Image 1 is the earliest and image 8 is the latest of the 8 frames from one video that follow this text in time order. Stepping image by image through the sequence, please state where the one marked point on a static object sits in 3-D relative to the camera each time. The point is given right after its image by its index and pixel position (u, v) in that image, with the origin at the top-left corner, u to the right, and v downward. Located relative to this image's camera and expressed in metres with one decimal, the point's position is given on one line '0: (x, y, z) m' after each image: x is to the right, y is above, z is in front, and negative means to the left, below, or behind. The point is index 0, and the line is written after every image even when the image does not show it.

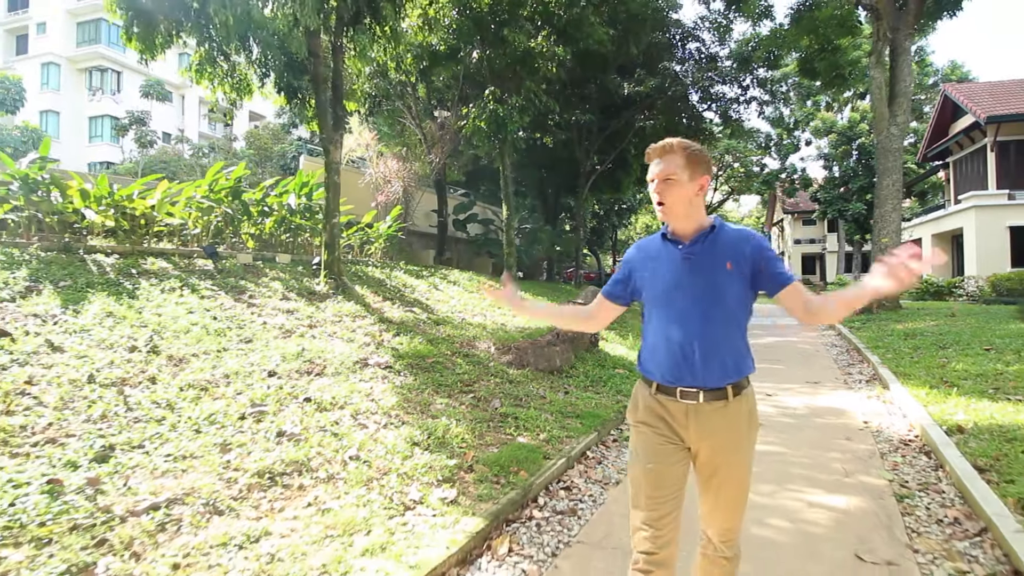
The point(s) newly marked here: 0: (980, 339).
0: (+7.1, -0.8, +8.8) m
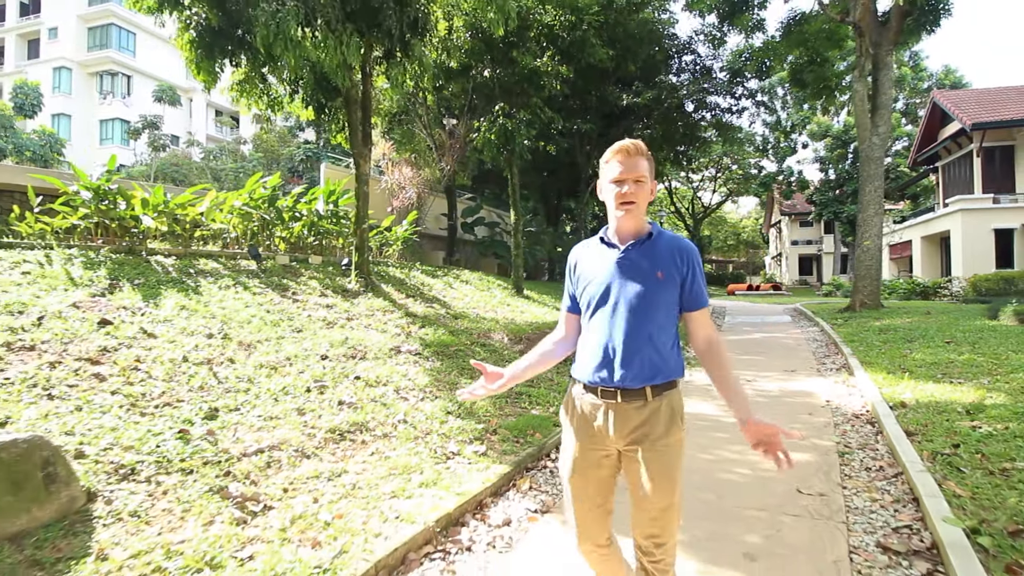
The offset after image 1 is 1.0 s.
0: (+7.2, -0.7, +9.7) m
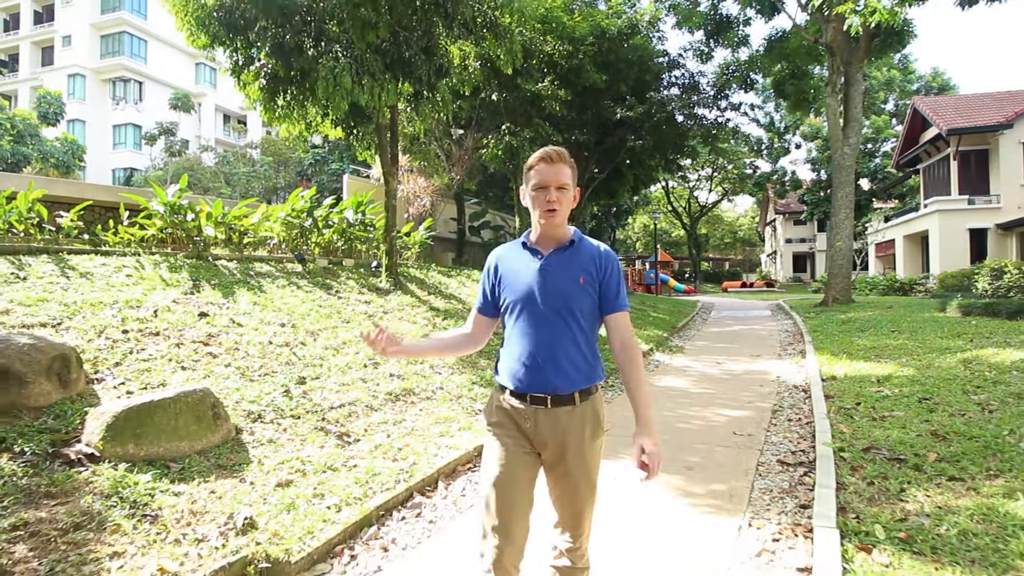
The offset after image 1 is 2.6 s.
0: (+7.3, -0.7, +11.1) m
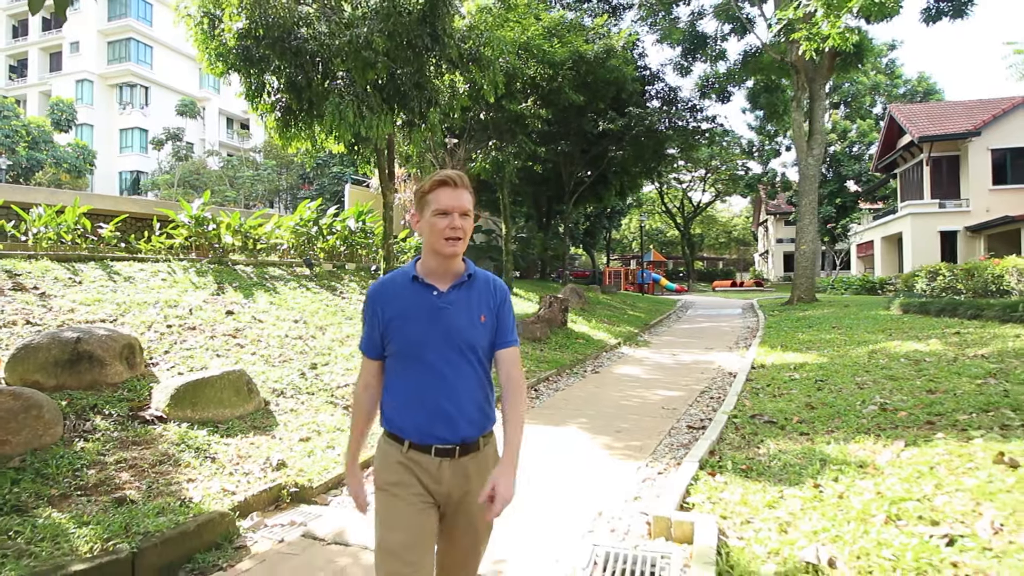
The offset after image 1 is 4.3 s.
0: (+7.0, -0.7, +12.4) m
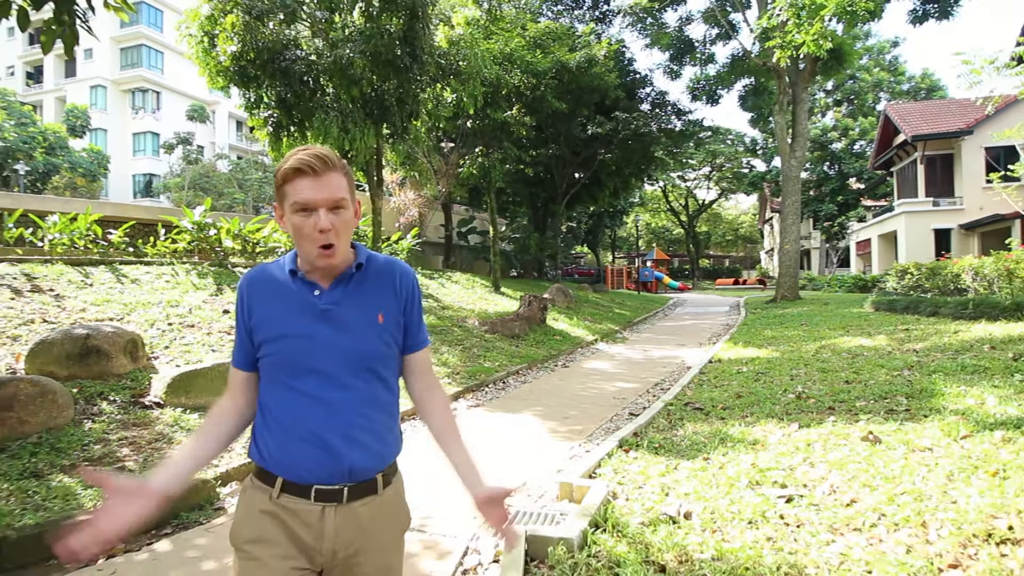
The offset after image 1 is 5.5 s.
0: (+6.6, -0.7, +12.9) m
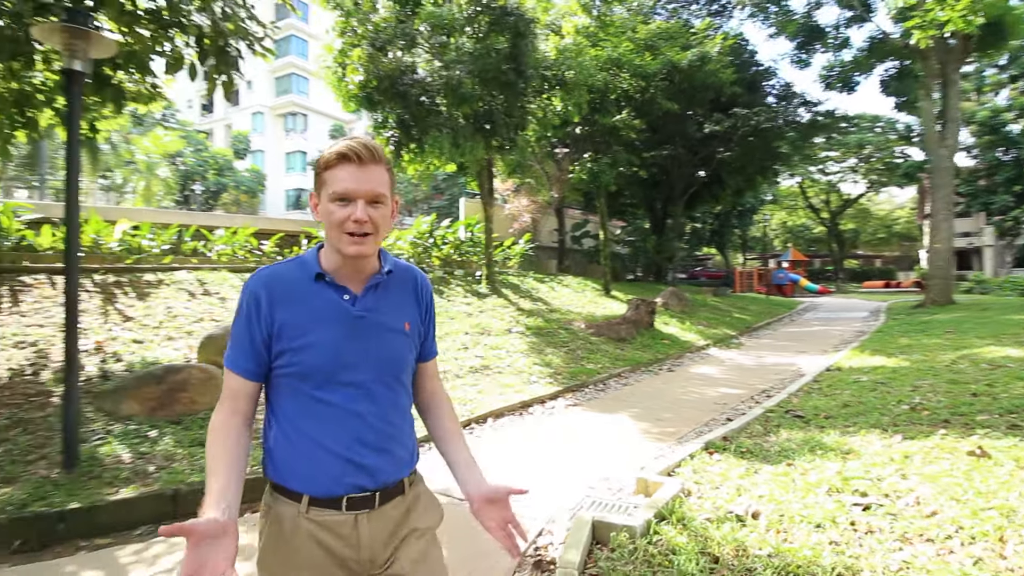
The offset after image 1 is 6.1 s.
0: (+8.9, -0.7, +11.6) m
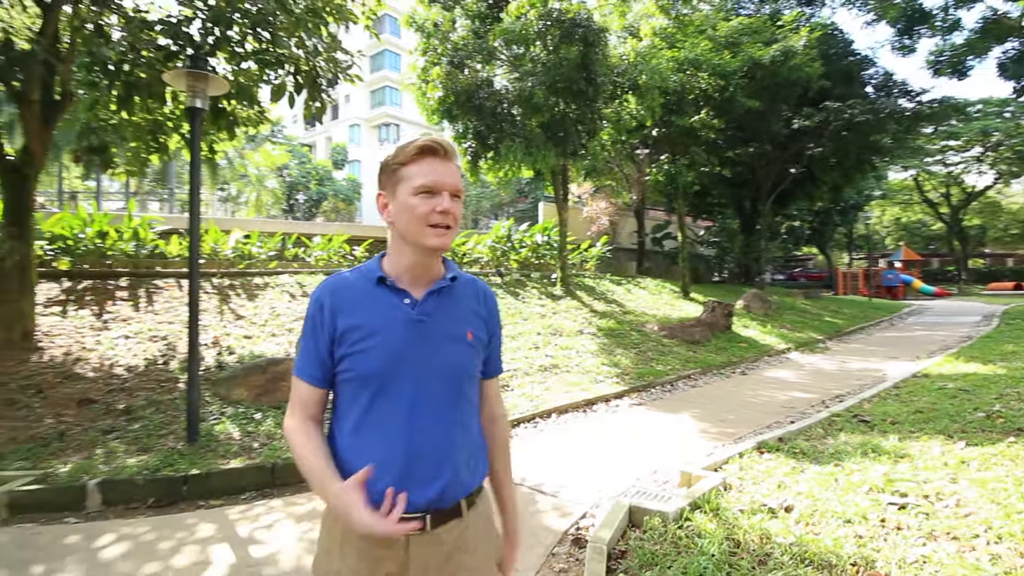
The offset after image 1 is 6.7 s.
0: (+10.3, -0.8, +10.5) m
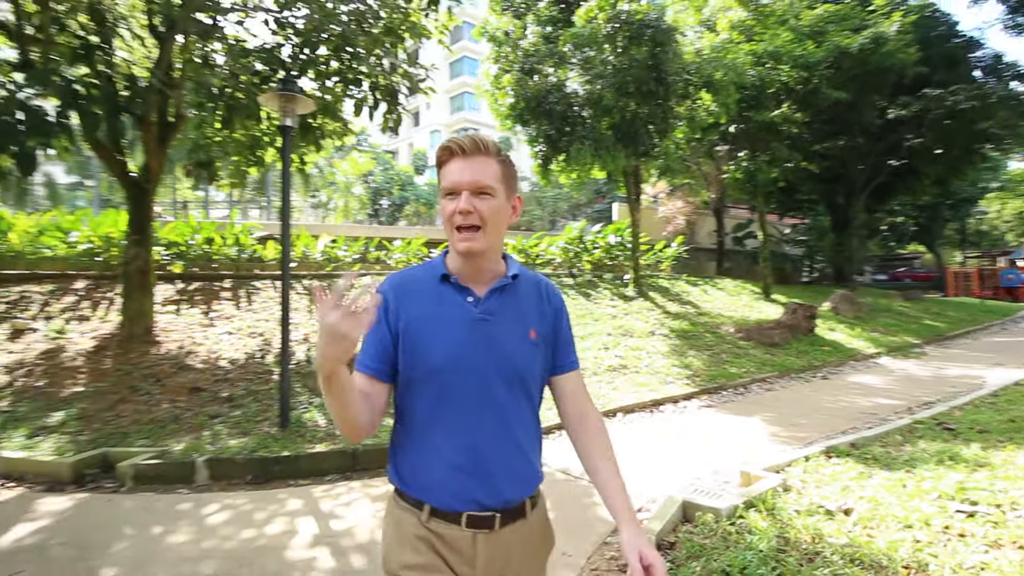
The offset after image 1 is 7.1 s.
0: (+11.5, -0.8, +9.3) m
